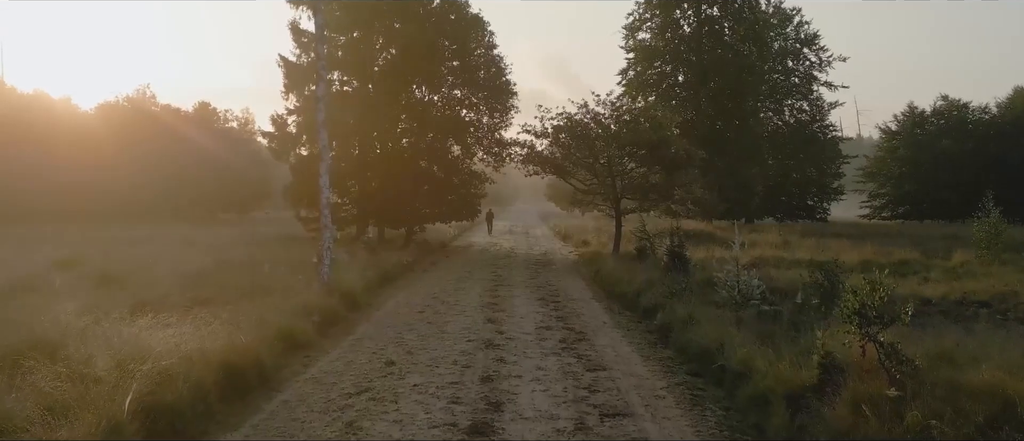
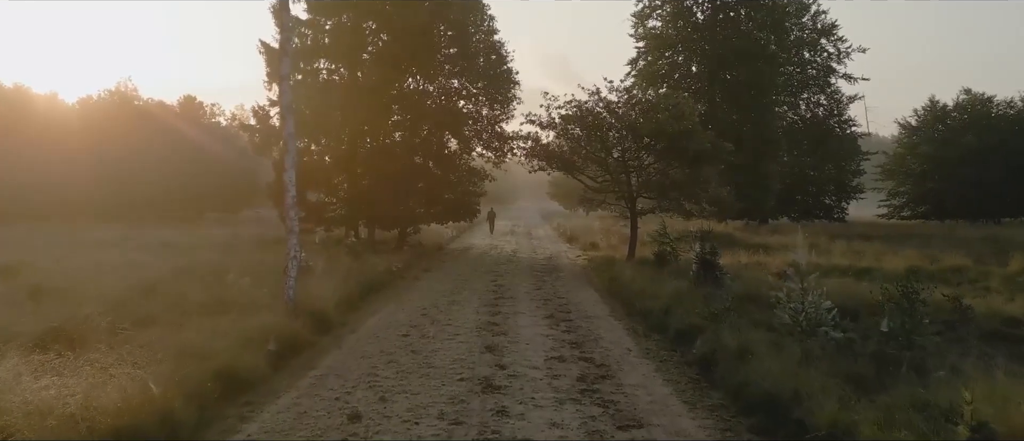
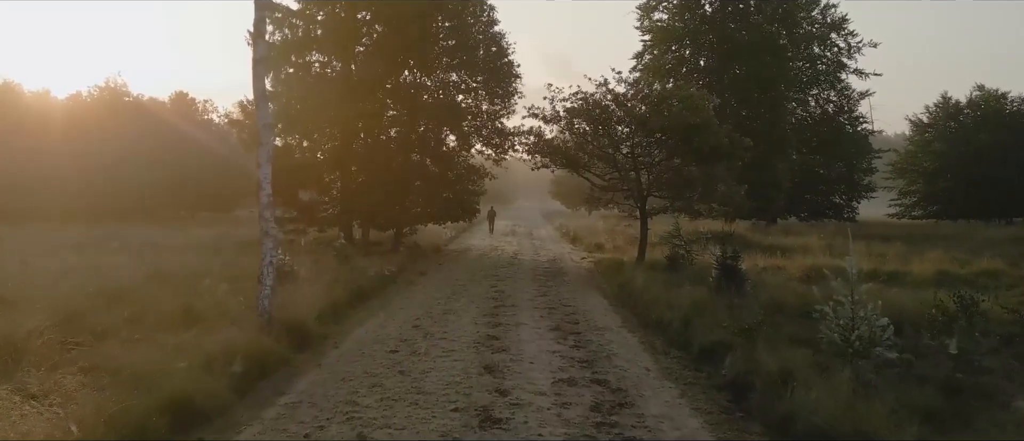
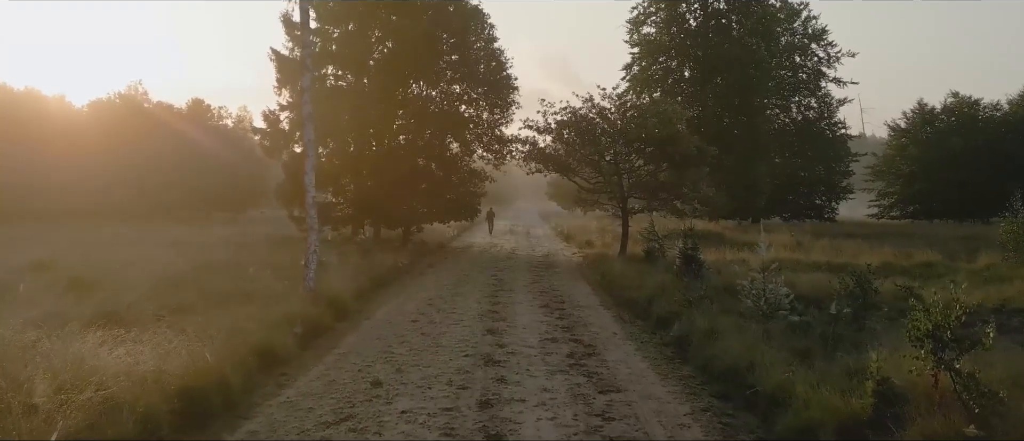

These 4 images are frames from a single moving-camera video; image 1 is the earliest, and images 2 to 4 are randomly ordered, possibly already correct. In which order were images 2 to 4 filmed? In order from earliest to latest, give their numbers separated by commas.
4, 2, 3
